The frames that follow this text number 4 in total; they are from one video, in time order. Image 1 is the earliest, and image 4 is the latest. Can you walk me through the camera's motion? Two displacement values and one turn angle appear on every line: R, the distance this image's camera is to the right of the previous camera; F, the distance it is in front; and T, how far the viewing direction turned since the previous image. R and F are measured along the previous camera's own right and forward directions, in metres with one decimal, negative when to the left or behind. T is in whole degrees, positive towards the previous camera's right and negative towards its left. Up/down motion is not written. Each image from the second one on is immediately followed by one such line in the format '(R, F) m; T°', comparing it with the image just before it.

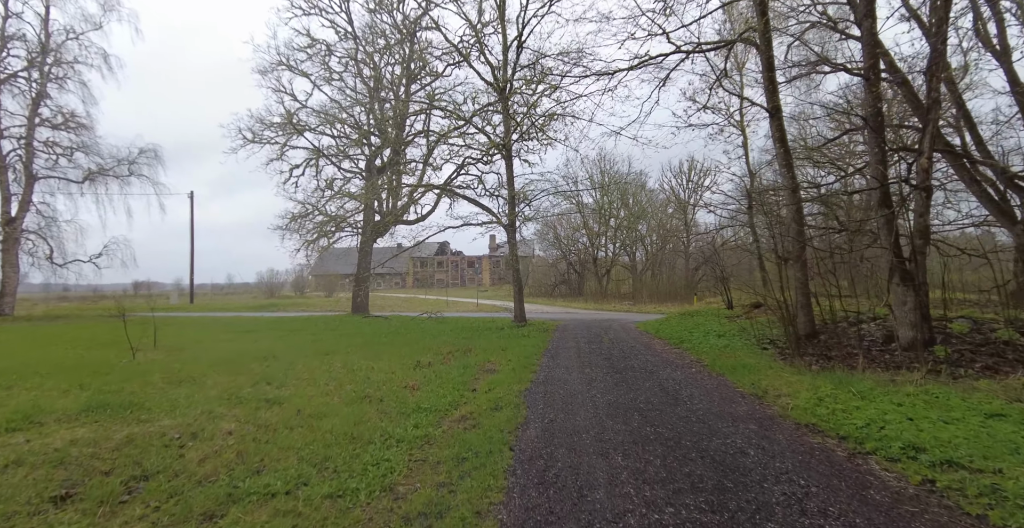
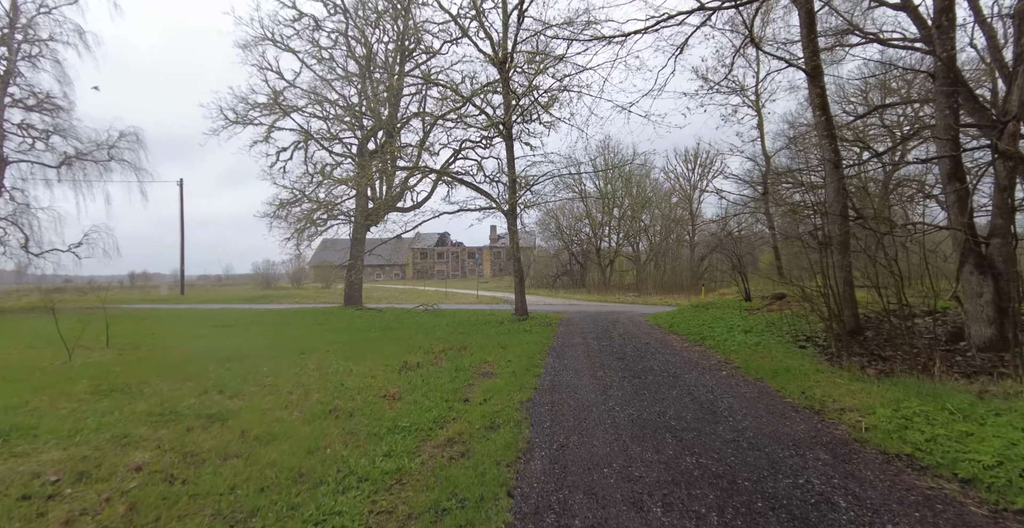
(0.0, +1.1) m; 0°
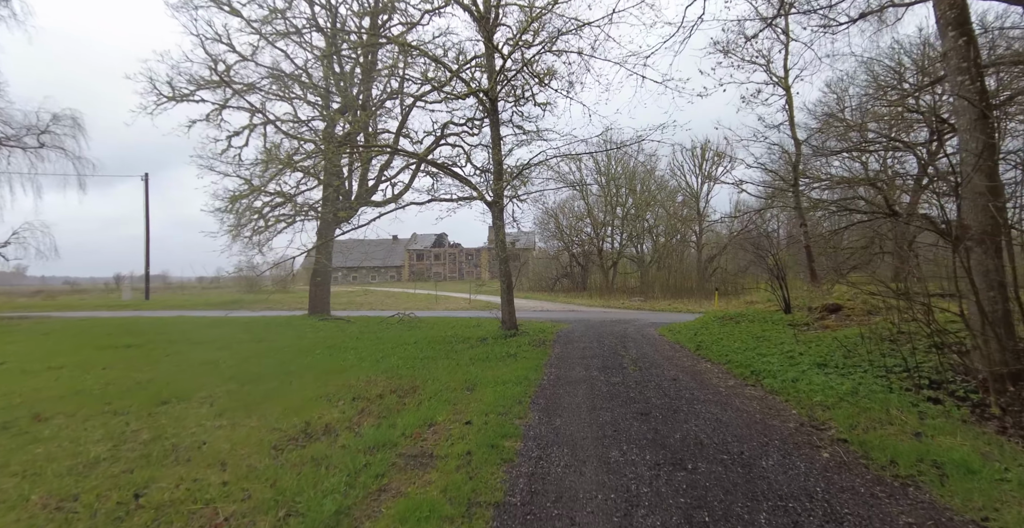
(+0.4, +2.7) m; 0°
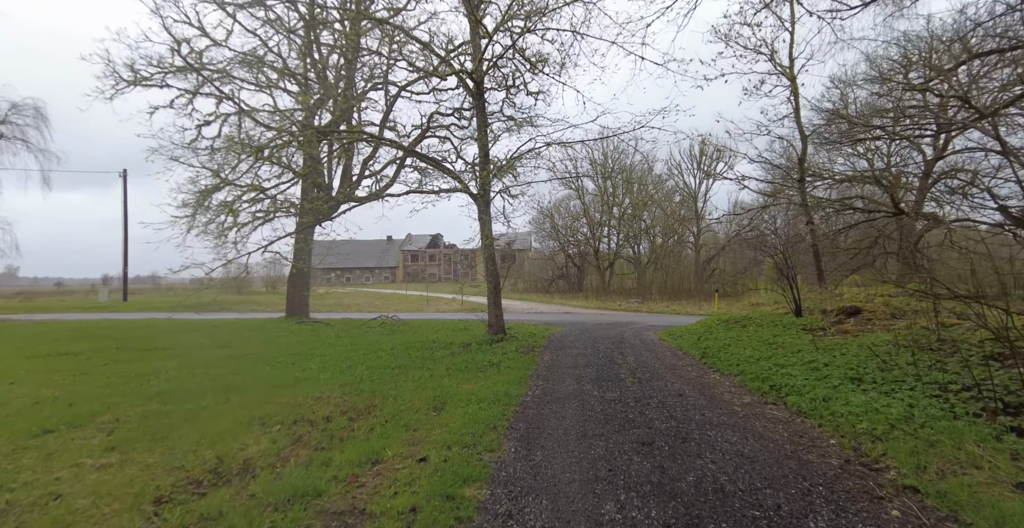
(+0.3, +1.0) m; 0°
